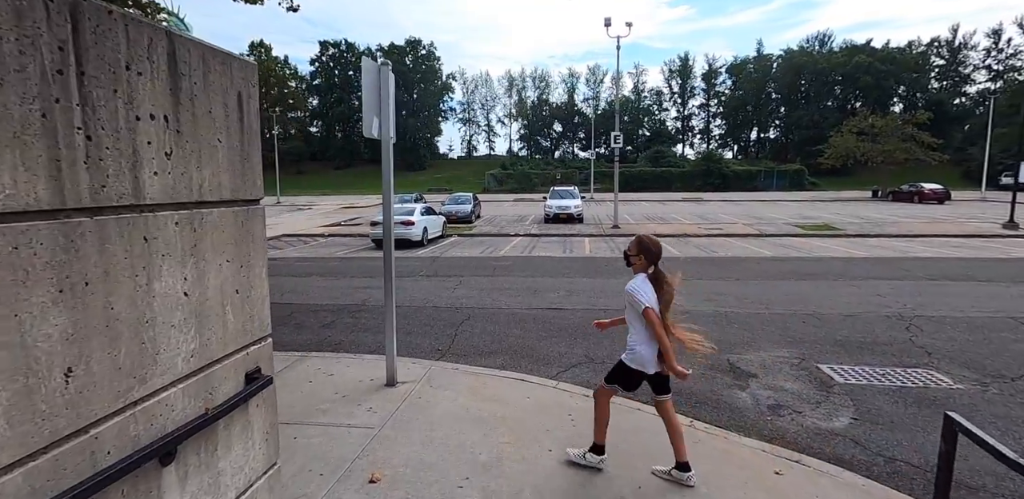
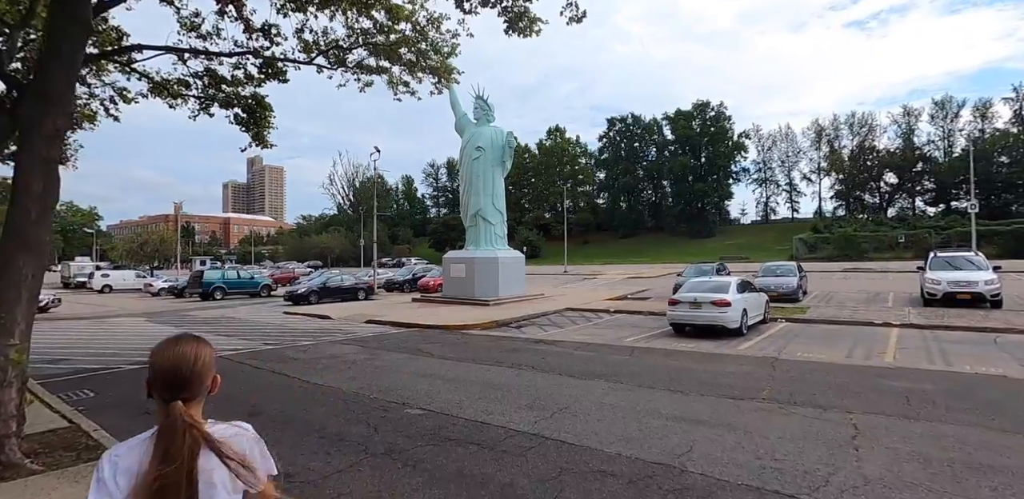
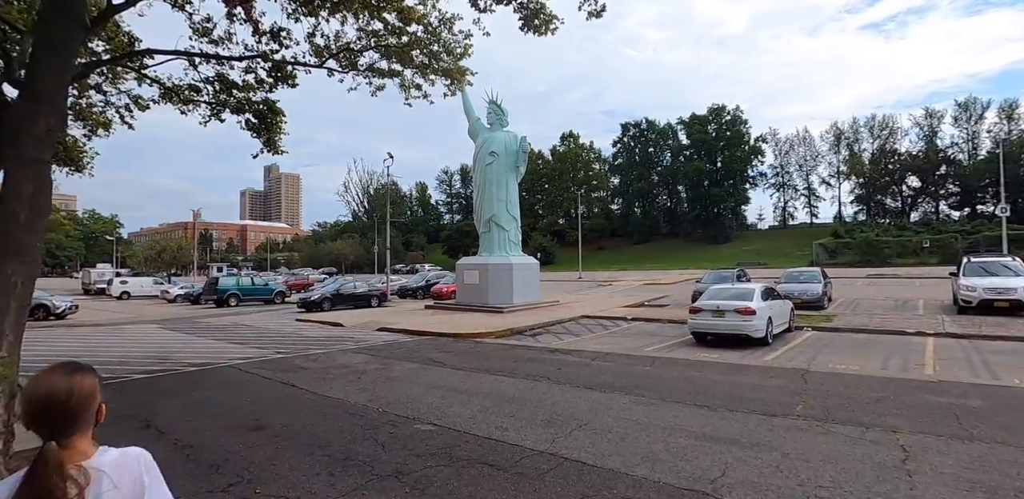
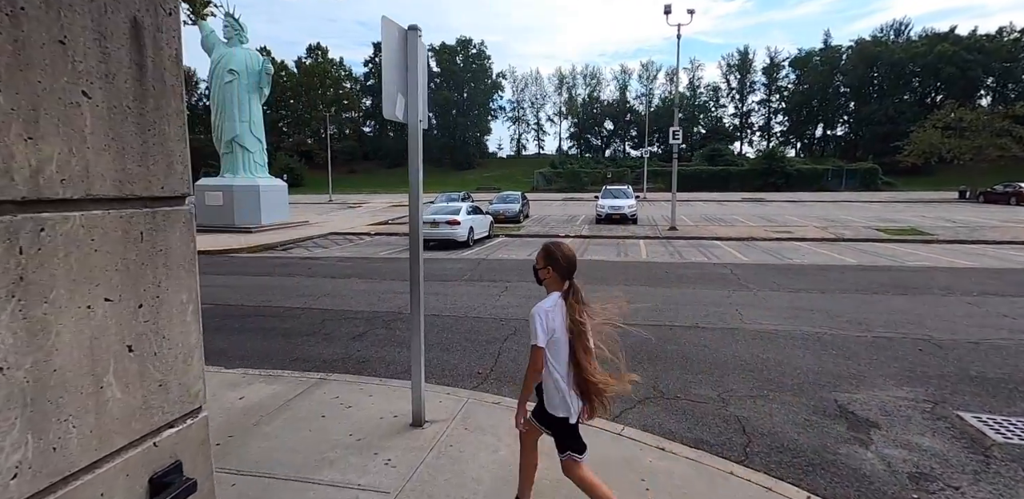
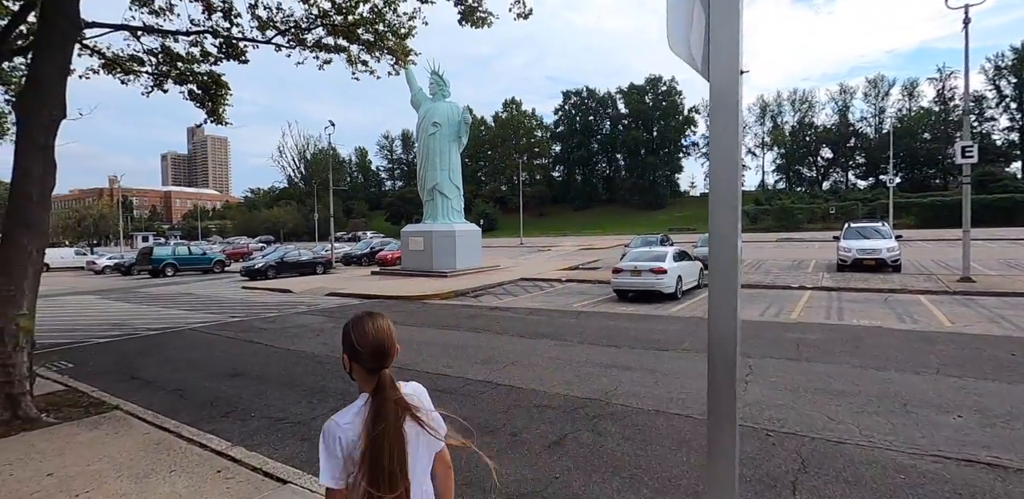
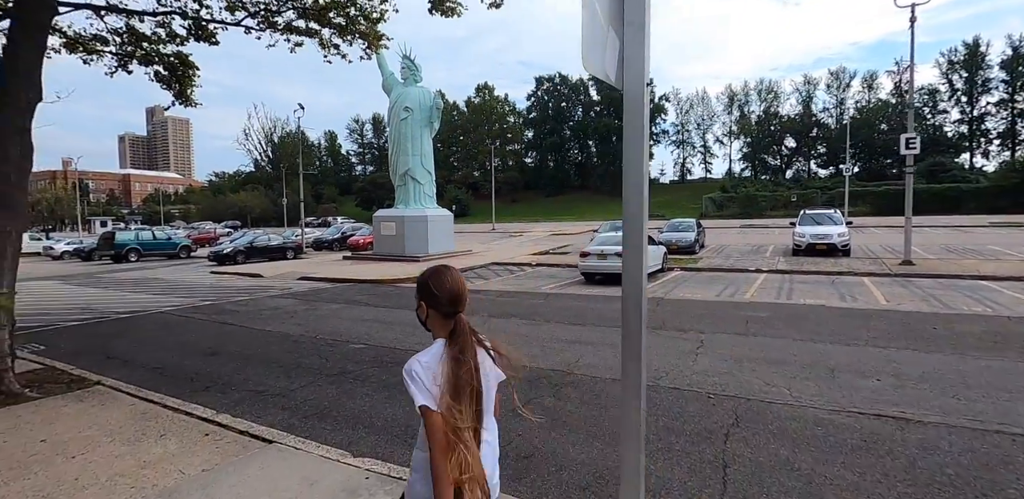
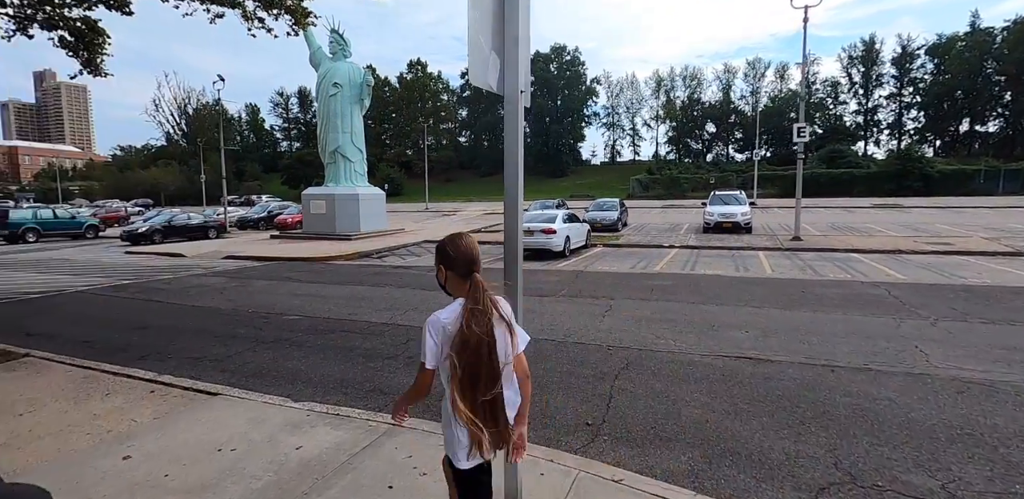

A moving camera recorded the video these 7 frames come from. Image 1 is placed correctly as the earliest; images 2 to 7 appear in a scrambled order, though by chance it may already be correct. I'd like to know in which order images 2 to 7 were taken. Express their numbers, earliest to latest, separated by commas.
4, 7, 6, 5, 2, 3
